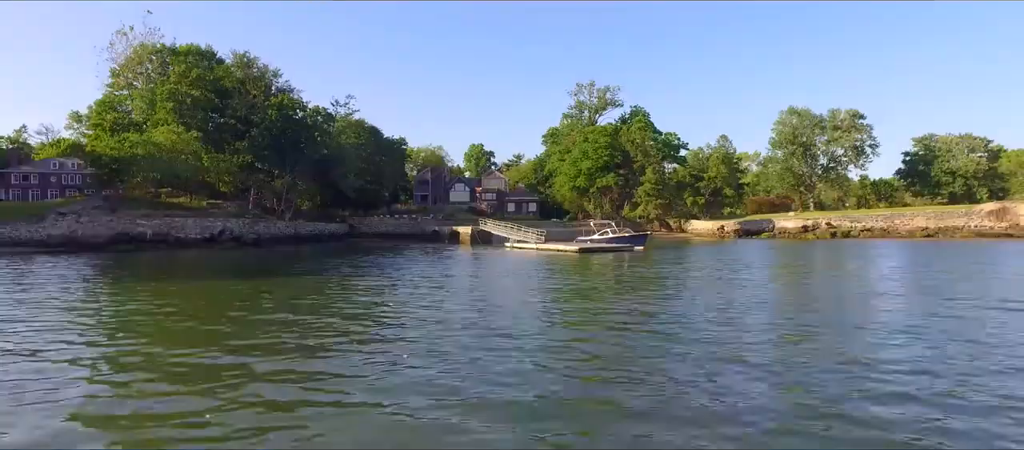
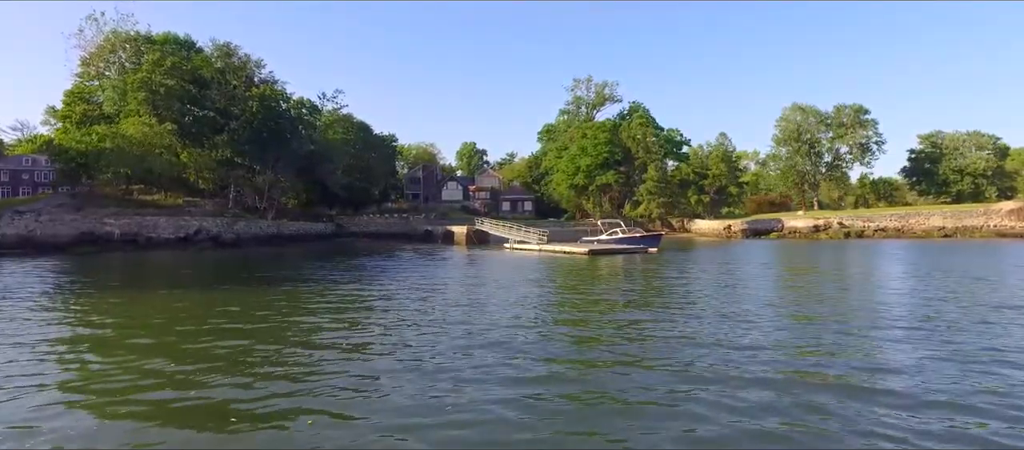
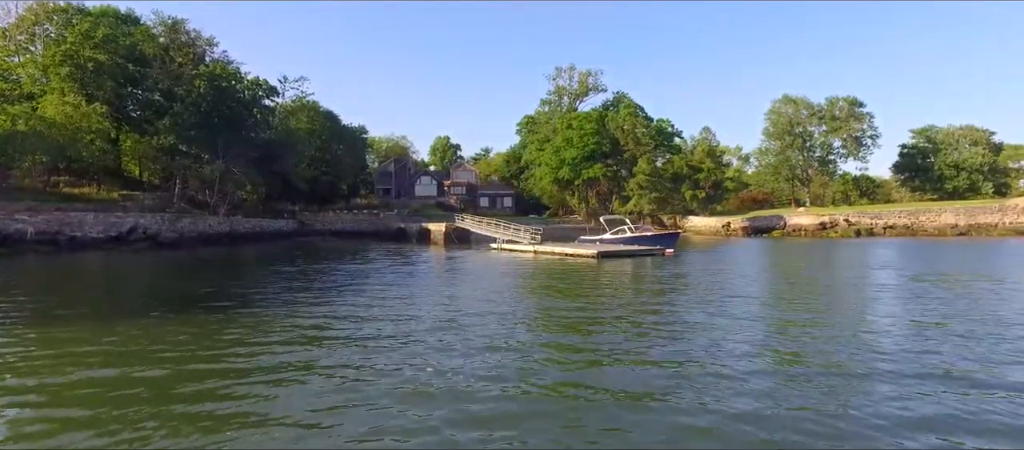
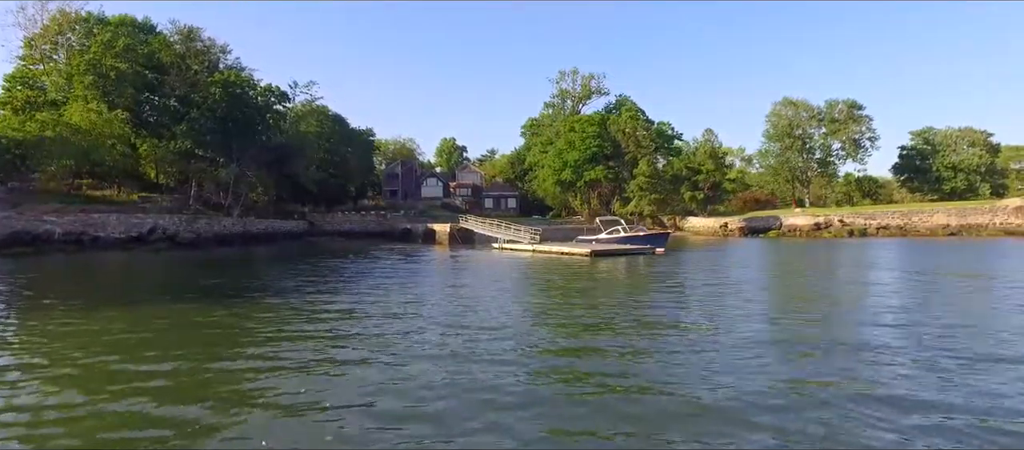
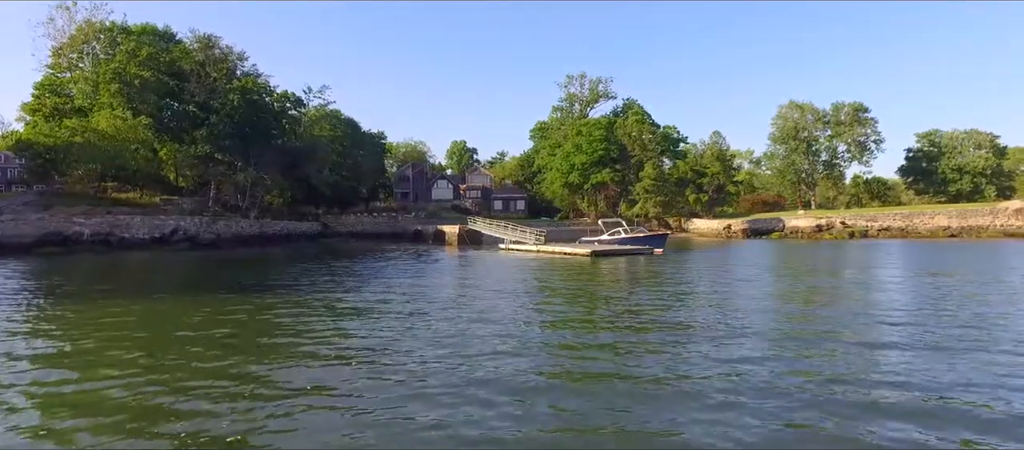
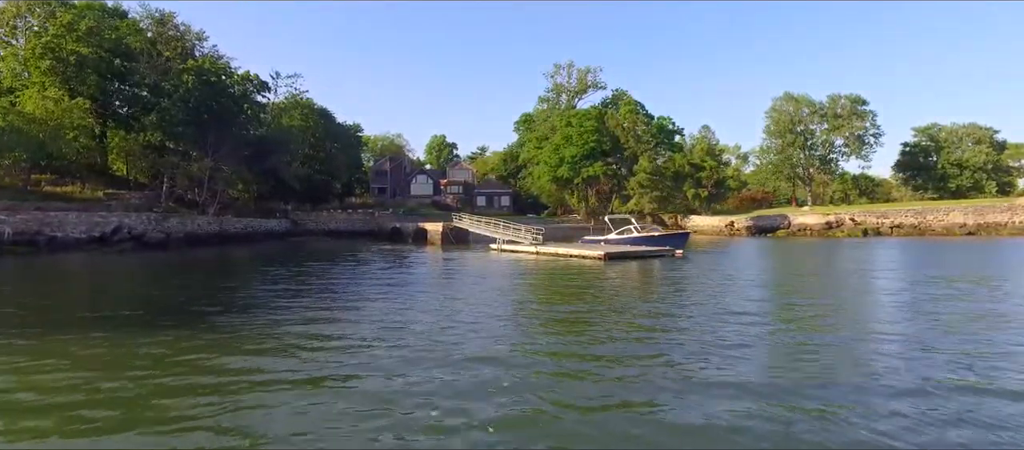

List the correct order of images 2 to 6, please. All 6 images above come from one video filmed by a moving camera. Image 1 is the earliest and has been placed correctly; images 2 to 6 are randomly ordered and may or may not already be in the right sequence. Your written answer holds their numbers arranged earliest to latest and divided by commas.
2, 5, 4, 3, 6
